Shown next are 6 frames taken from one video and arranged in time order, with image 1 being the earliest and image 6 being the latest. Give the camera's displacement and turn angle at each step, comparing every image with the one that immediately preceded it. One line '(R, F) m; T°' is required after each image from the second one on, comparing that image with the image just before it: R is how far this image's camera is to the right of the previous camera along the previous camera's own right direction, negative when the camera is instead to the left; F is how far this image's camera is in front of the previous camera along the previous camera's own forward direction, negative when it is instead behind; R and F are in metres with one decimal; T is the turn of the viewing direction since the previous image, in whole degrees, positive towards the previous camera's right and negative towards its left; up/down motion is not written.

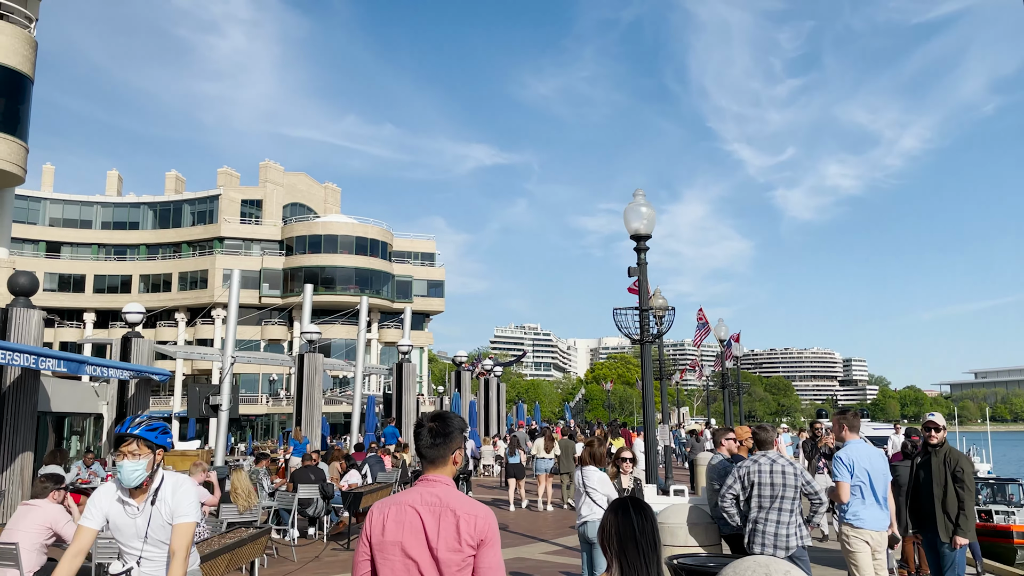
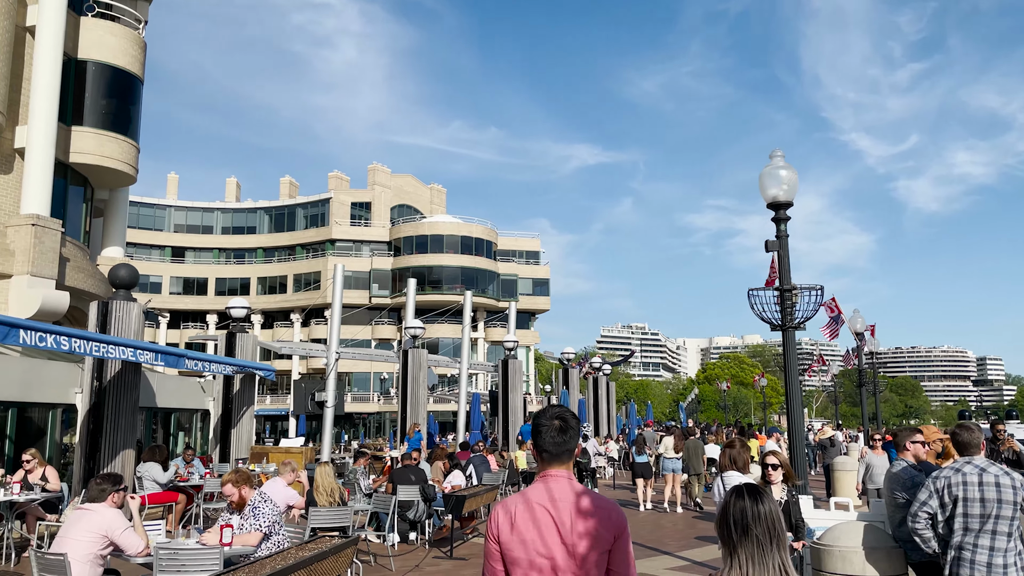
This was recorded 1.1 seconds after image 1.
(-0.1, +1.3) m; -7°
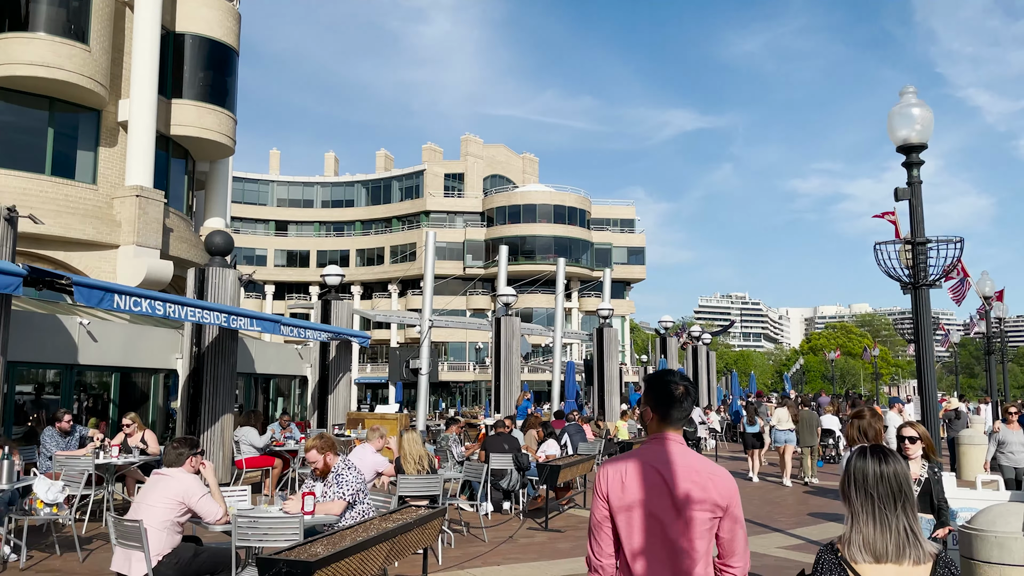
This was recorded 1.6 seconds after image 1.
(0.0, +0.6) m; -7°
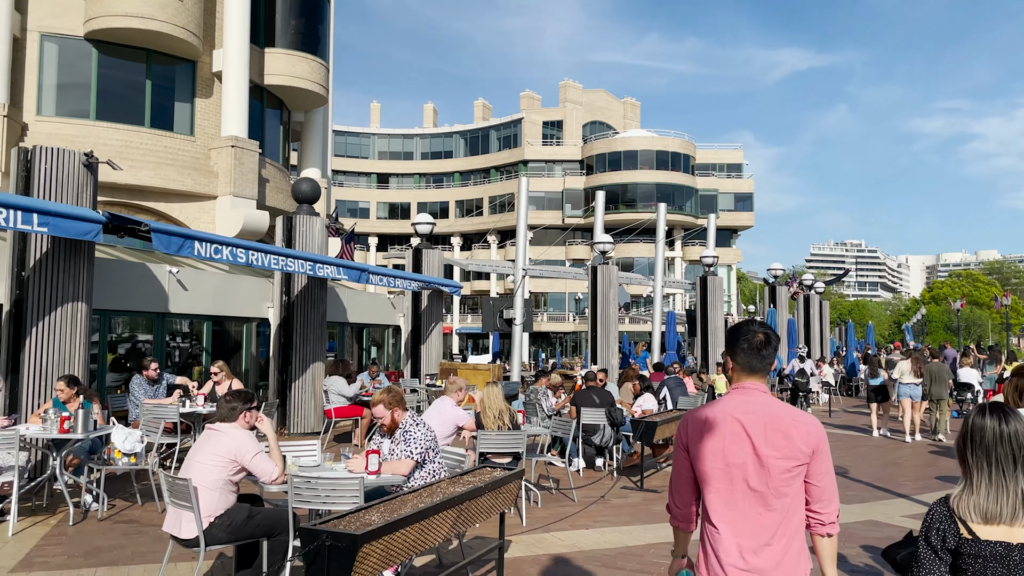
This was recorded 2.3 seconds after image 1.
(+0.1, +0.8) m; -7°
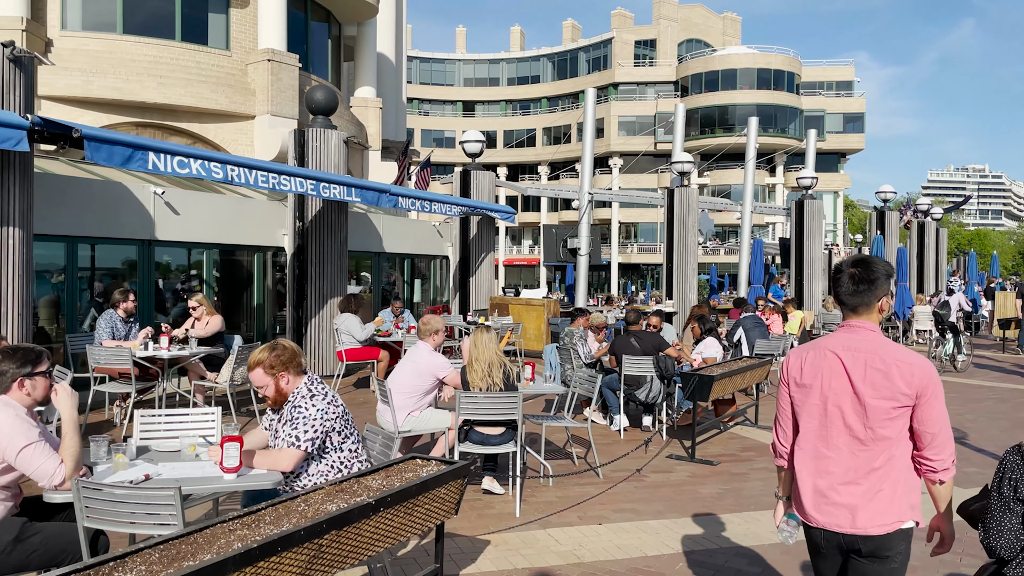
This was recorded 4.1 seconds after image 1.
(+0.8, +2.1) m; -7°
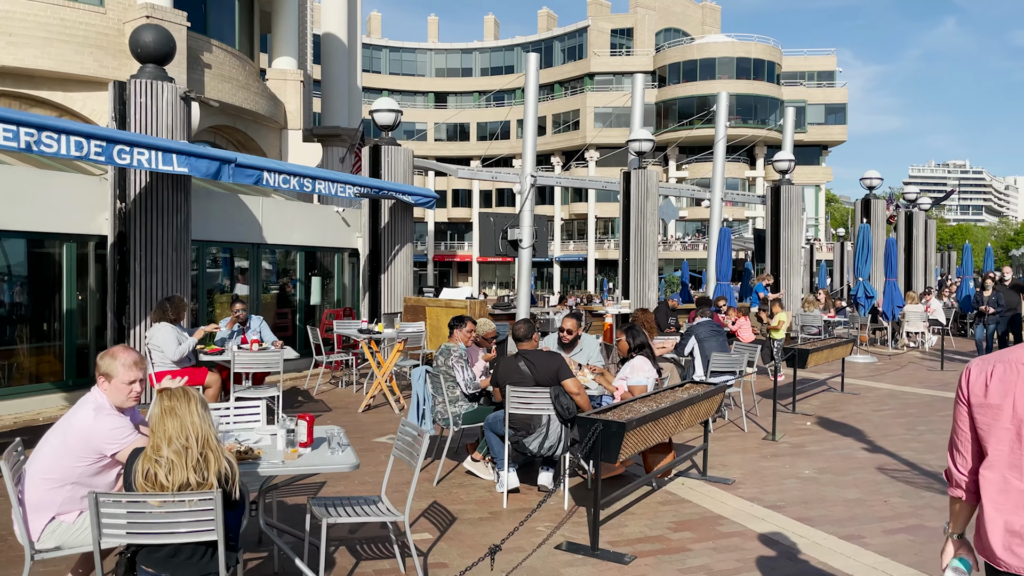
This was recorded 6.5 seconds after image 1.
(+1.2, +2.9) m; +1°
